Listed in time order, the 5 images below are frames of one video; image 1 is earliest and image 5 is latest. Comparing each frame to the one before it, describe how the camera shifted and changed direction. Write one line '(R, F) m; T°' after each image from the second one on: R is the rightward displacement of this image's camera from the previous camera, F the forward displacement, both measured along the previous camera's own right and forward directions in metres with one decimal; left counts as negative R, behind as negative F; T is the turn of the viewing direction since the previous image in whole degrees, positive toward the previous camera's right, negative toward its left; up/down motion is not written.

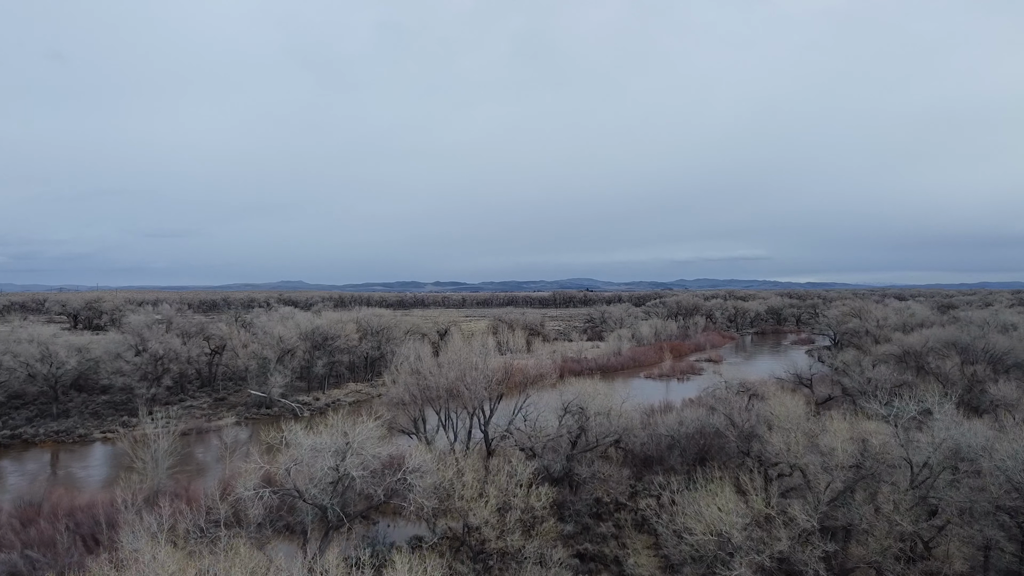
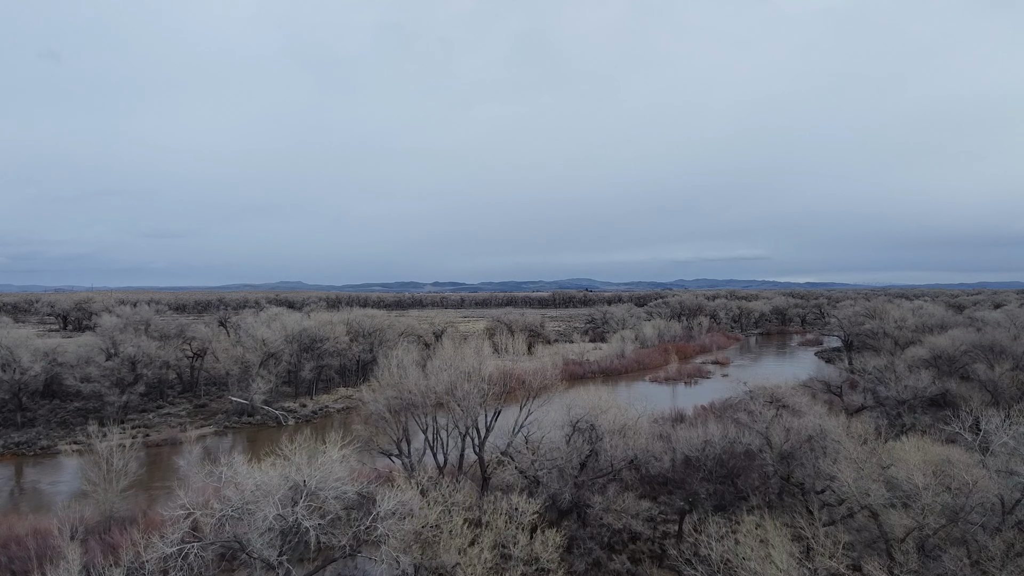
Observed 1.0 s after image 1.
(0.0, +1.8) m; 0°
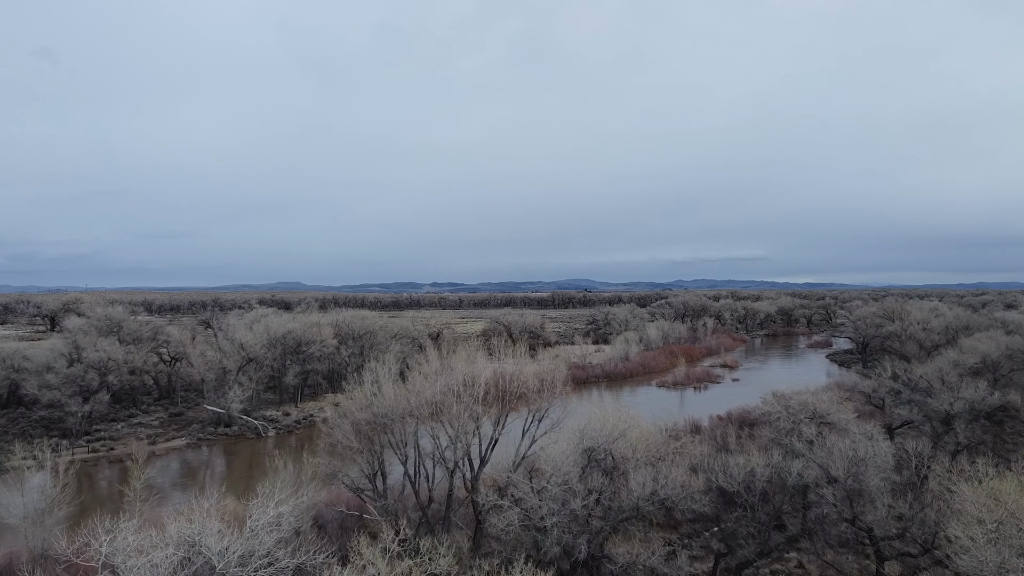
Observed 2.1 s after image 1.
(0.0, +2.0) m; 0°
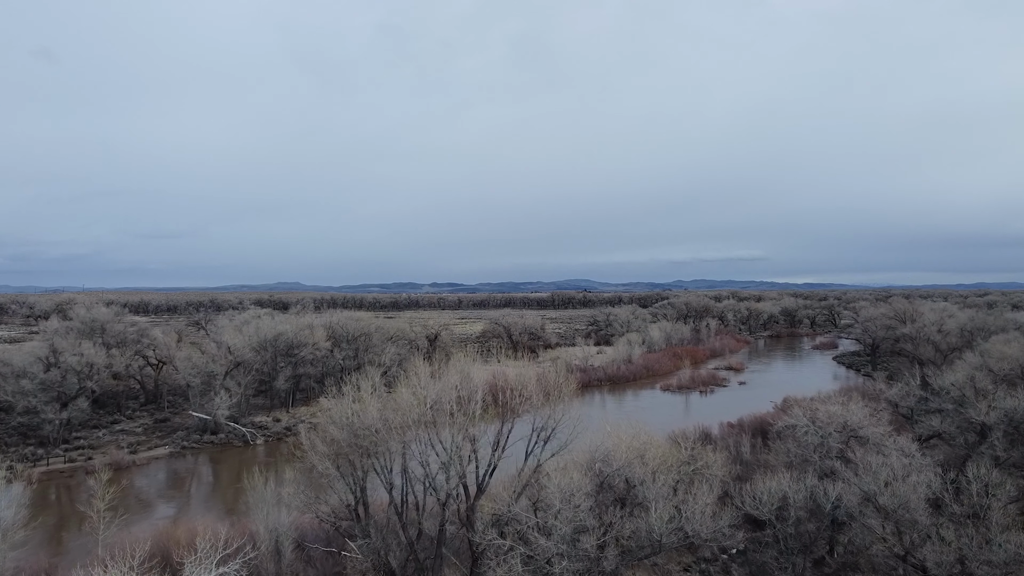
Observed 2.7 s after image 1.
(0.0, +1.1) m; 0°
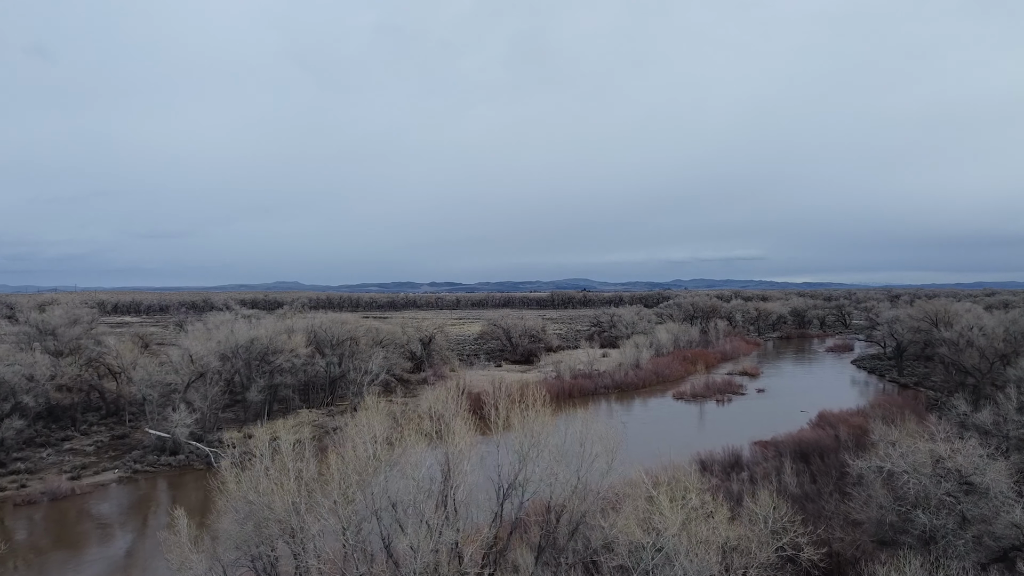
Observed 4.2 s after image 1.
(-0.1, +2.8) m; 0°
